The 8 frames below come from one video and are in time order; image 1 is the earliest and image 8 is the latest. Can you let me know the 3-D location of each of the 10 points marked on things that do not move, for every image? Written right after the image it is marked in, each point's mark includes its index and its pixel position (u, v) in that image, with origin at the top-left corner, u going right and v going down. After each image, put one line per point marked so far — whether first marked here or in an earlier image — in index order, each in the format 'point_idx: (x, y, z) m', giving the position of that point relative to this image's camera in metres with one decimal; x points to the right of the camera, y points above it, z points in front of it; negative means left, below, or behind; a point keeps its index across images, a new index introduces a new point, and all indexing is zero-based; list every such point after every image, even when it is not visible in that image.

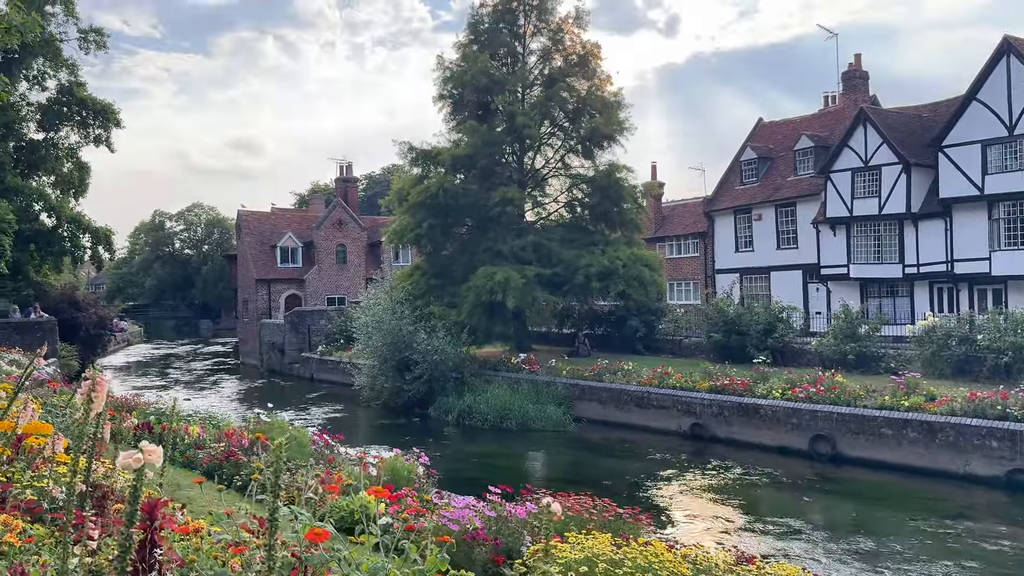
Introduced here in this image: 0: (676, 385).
0: (+4.0, -2.3, +18.4) m
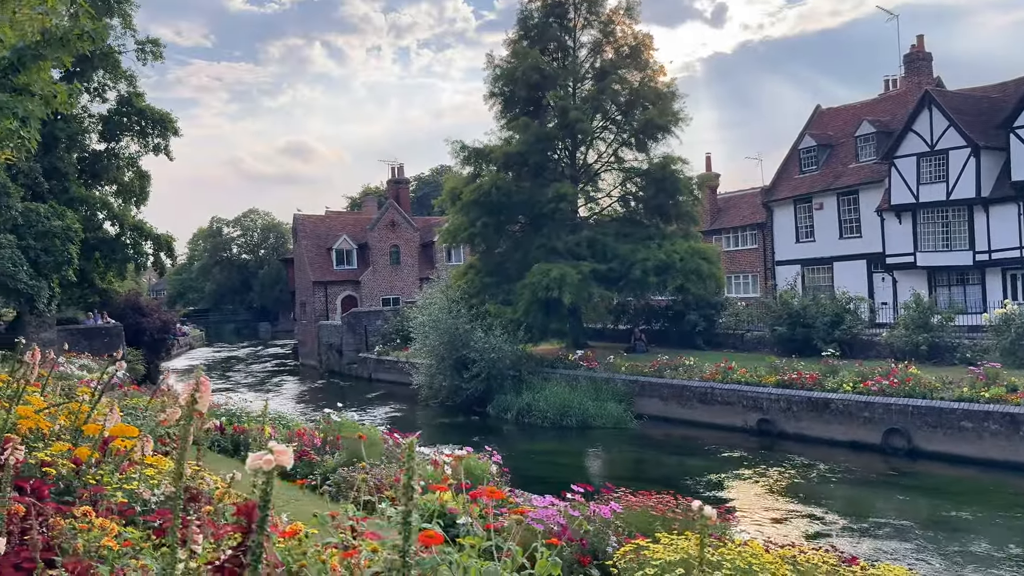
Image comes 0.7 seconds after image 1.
0: (+5.4, -2.1, +18.0) m
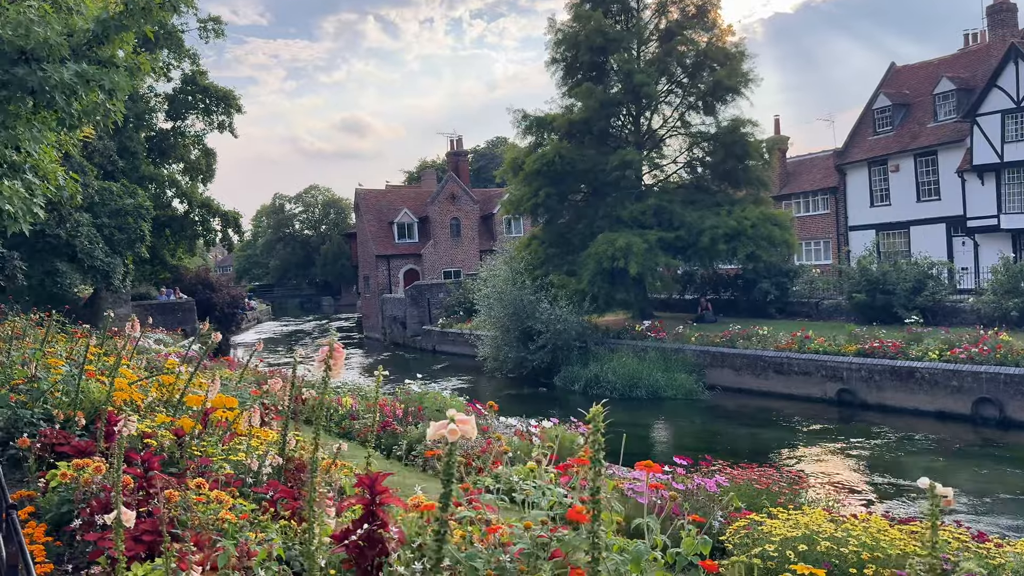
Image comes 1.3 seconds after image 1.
0: (+7.0, -1.4, +17.4) m
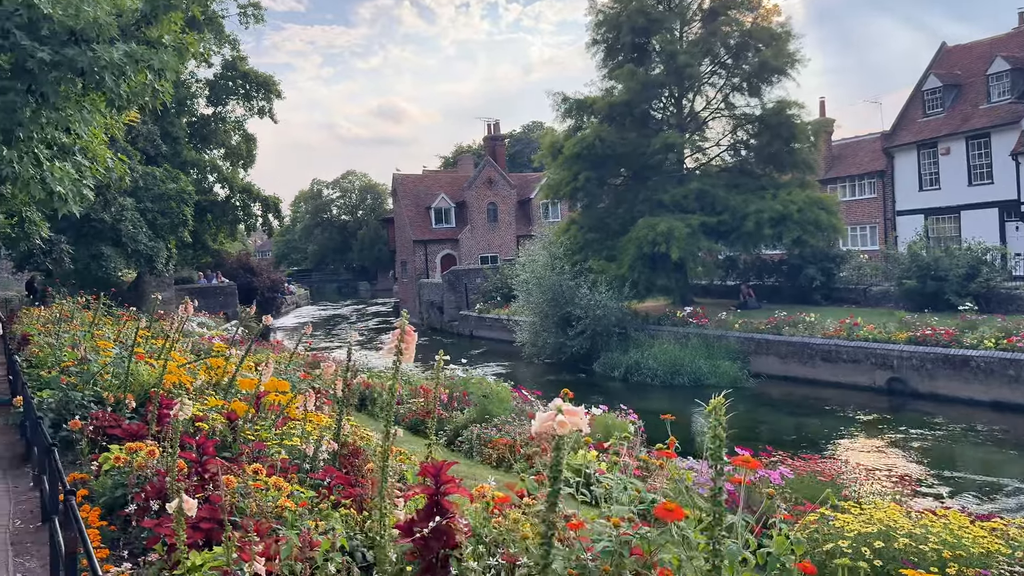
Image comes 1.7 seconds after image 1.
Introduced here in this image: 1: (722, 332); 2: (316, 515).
0: (+7.9, -1.1, +16.9) m
1: (+5.3, -1.1, +19.5) m
2: (-0.8, -0.9, +3.1) m
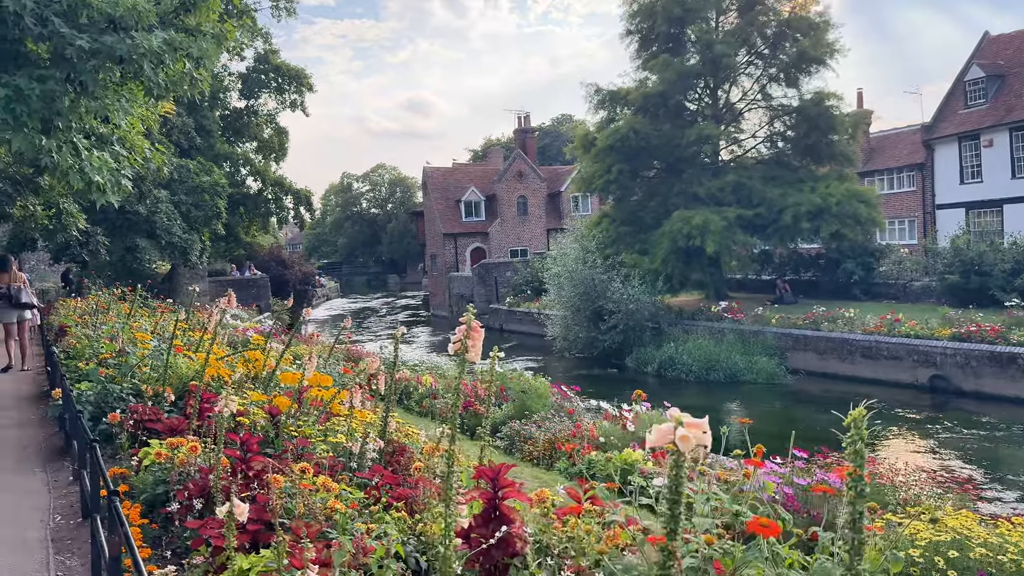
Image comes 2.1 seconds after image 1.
0: (+8.6, -0.9, +16.5) m
1: (+6.2, -1.0, +19.1) m
2: (-0.6, -0.9, +2.9) m
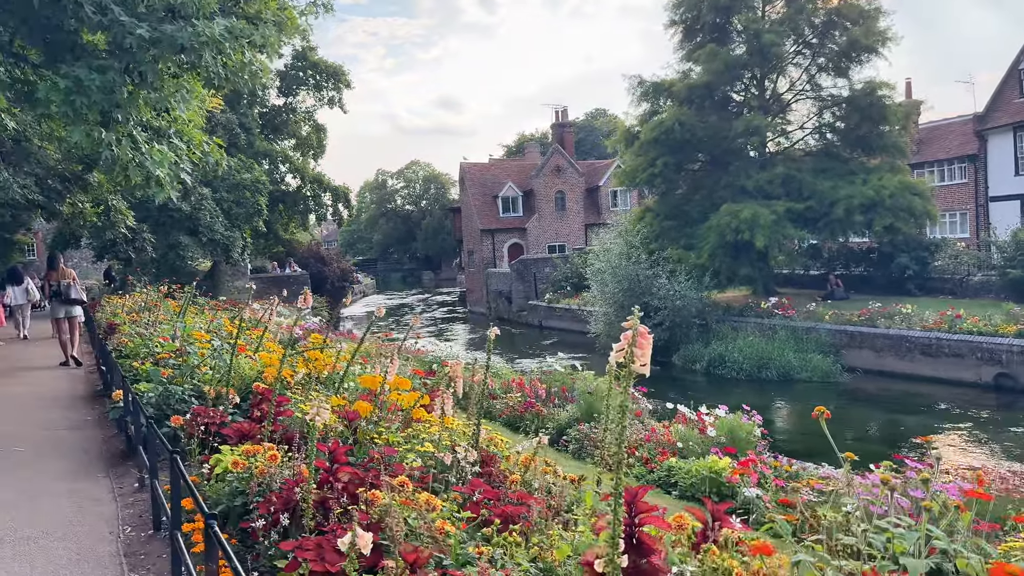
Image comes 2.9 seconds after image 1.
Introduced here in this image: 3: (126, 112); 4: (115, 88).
0: (+9.5, -0.8, +15.8) m
1: (+7.2, -0.9, +18.5) m
2: (-0.1, -0.9, +2.7) m
3: (-2.8, +1.3, +5.6) m
4: (-2.8, +1.4, +5.4) m
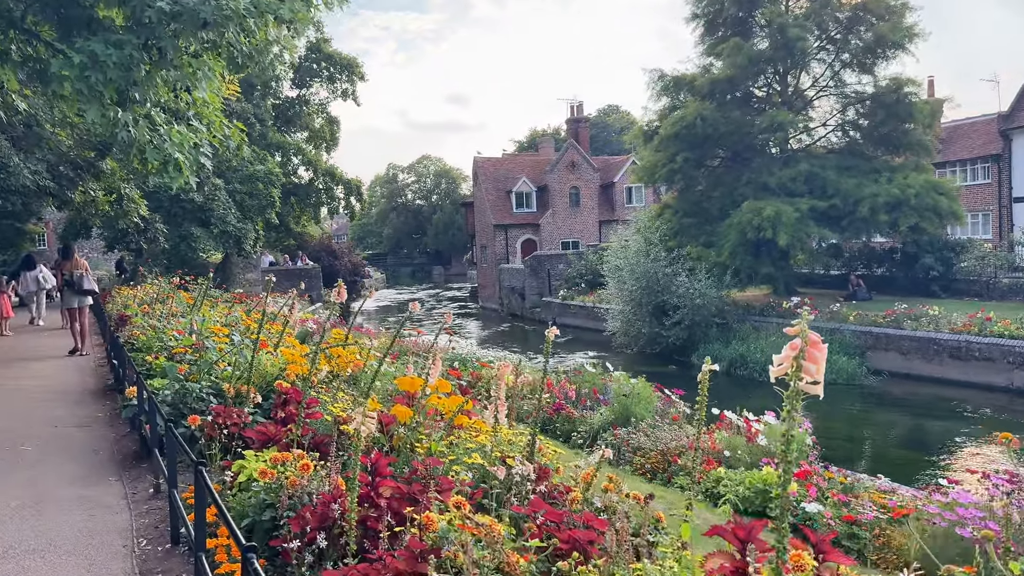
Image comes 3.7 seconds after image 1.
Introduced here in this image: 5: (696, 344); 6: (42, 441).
0: (+9.9, -0.9, +15.3) m
1: (+7.6, -0.9, +18.1) m
2: (+0.1, -0.9, +2.3) m
3: (-2.5, +1.4, +5.3) m
4: (-2.5, +1.5, +5.1) m
5: (+4.8, -1.5, +20.0) m
6: (-3.4, -1.1, +5.5) m
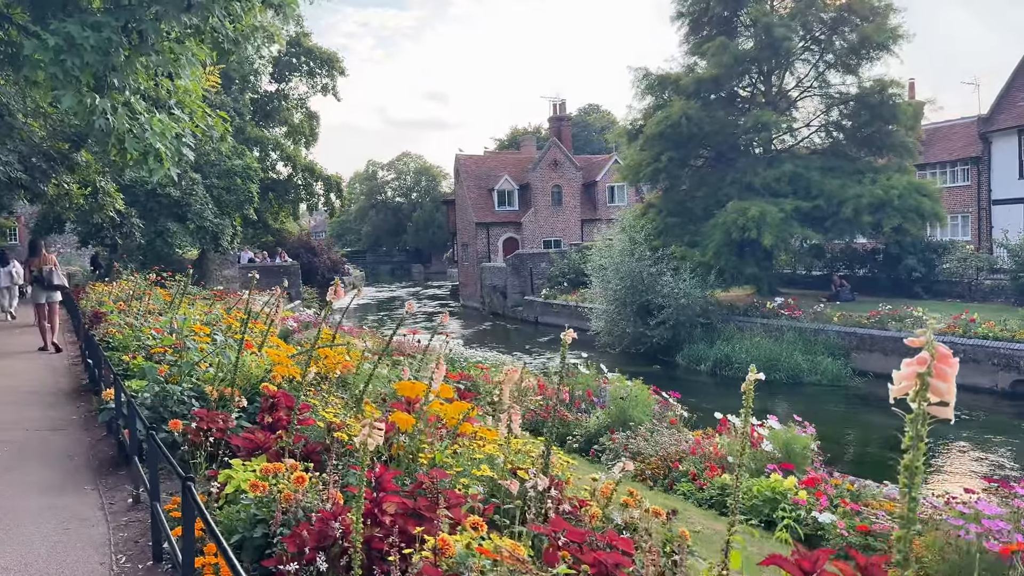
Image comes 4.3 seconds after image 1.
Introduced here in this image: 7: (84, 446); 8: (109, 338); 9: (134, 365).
0: (+9.6, -0.9, +15.4) m
1: (+7.3, -0.9, +18.1) m
2: (+0.2, -0.9, +2.1) m
3: (-2.5, +1.4, +5.0) m
4: (-2.5, +1.5, +4.8) m
5: (+4.4, -1.4, +19.9) m
6: (-3.4, -1.1, +5.2) m
7: (-2.9, -1.1, +5.2) m
8: (-4.2, -0.5, +8.0) m
9: (-2.9, -0.6, +5.9) m
